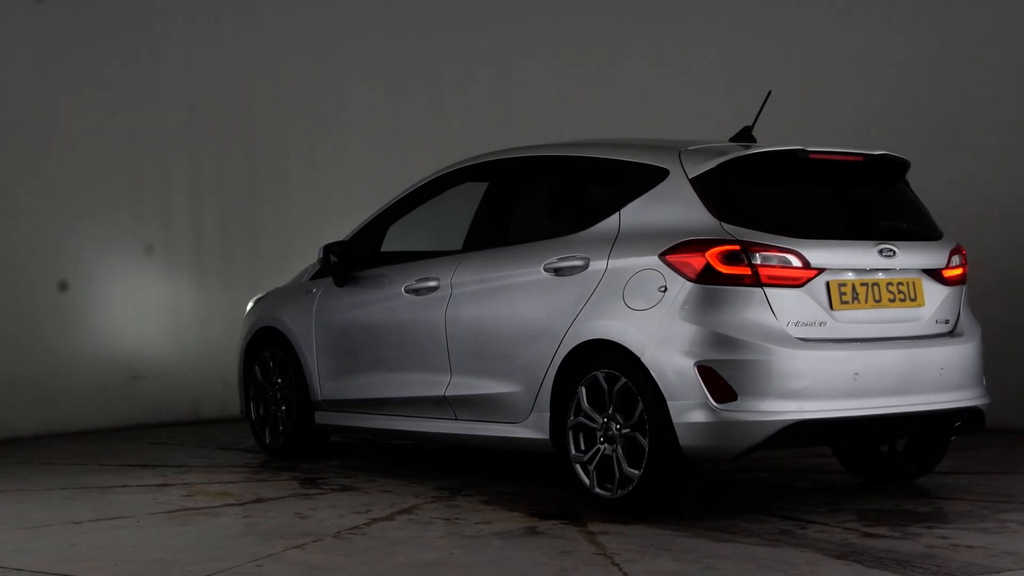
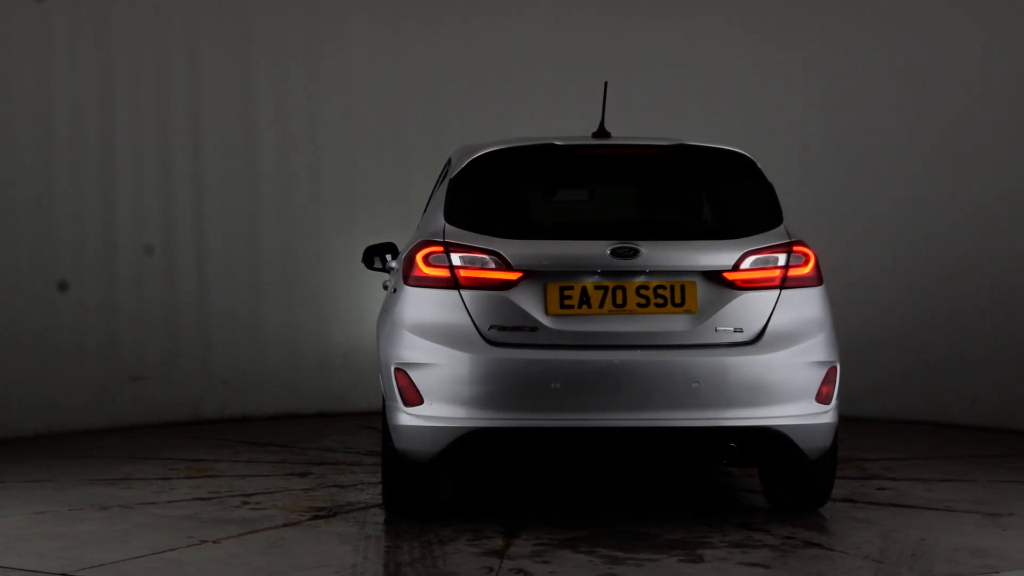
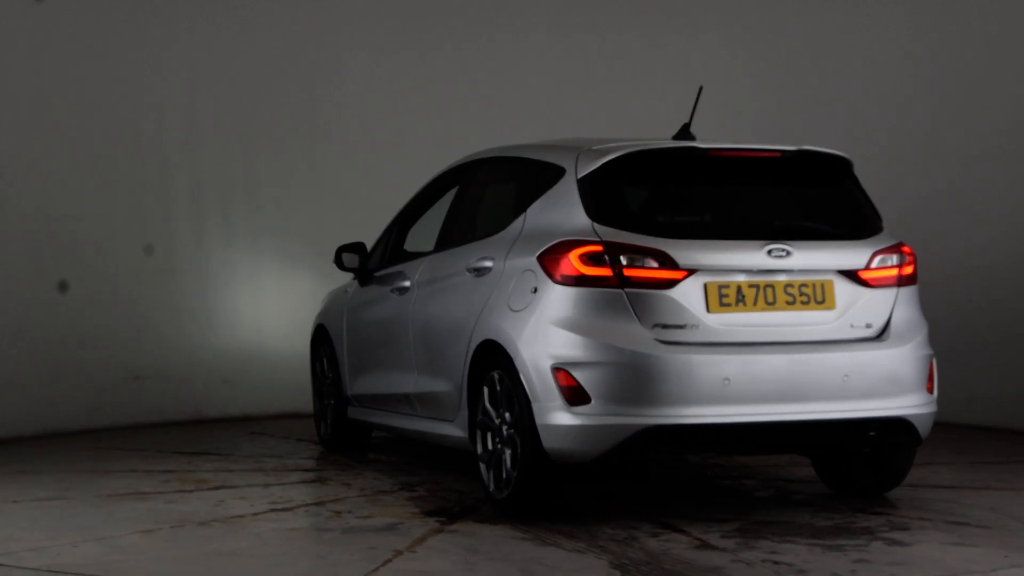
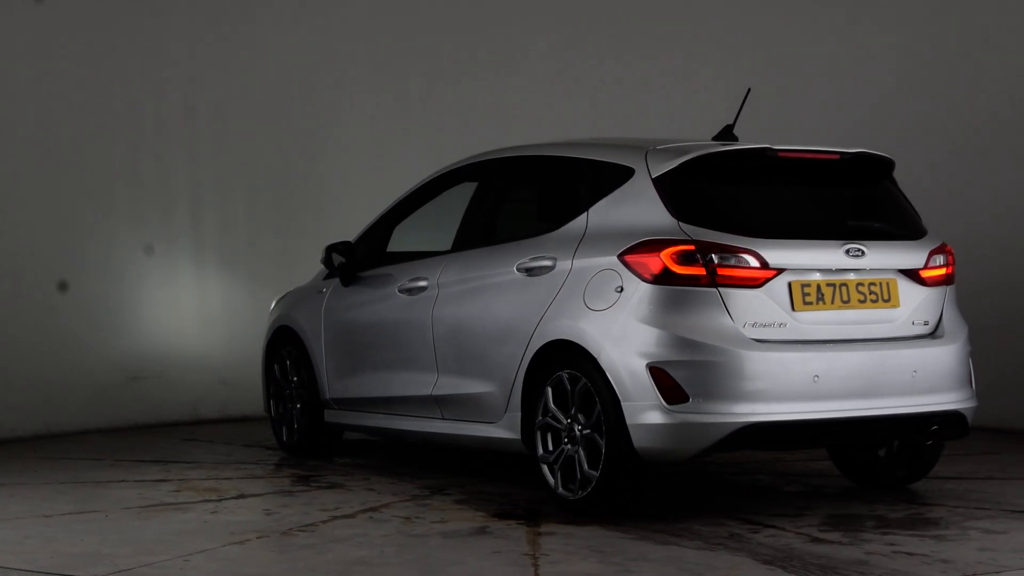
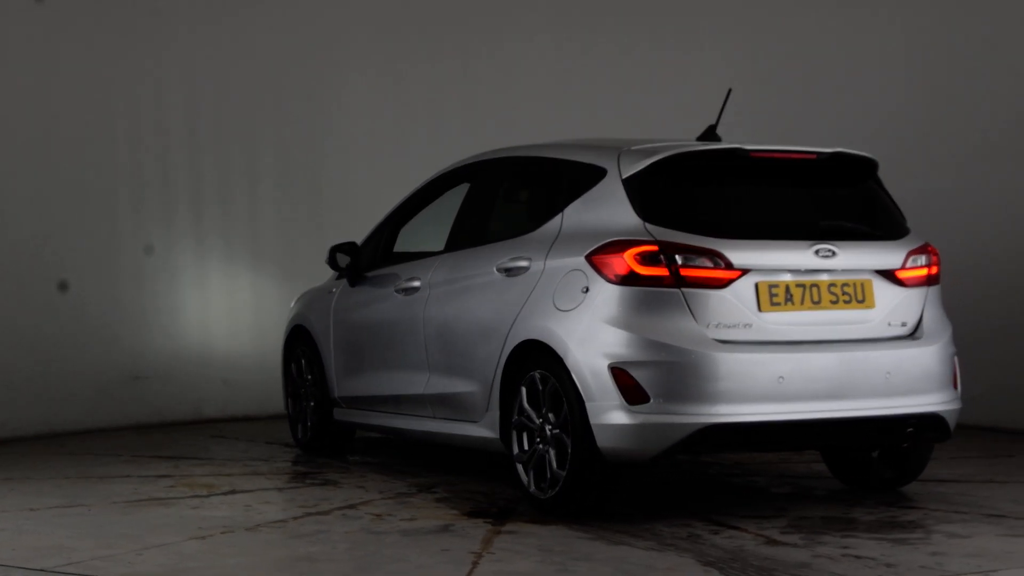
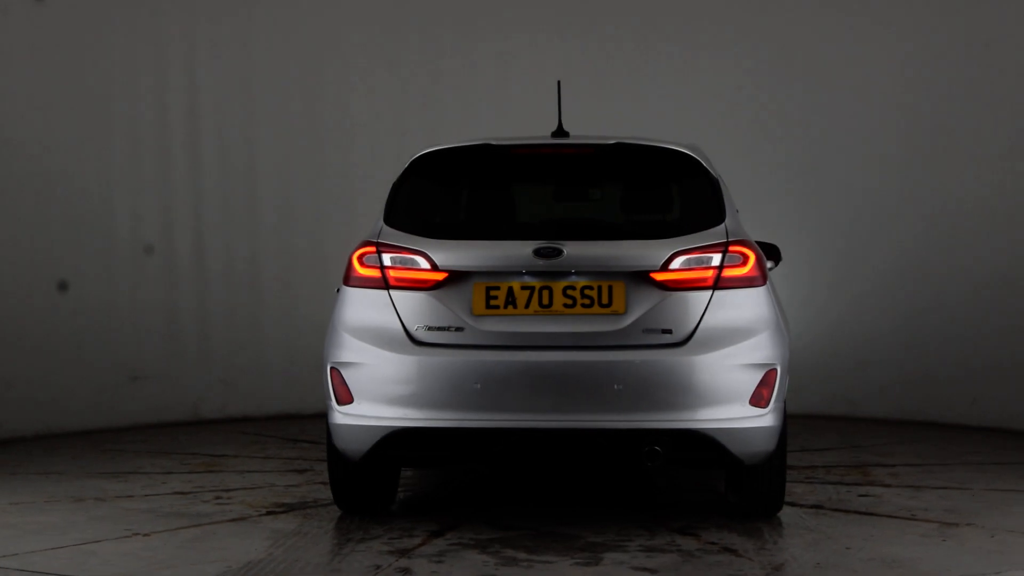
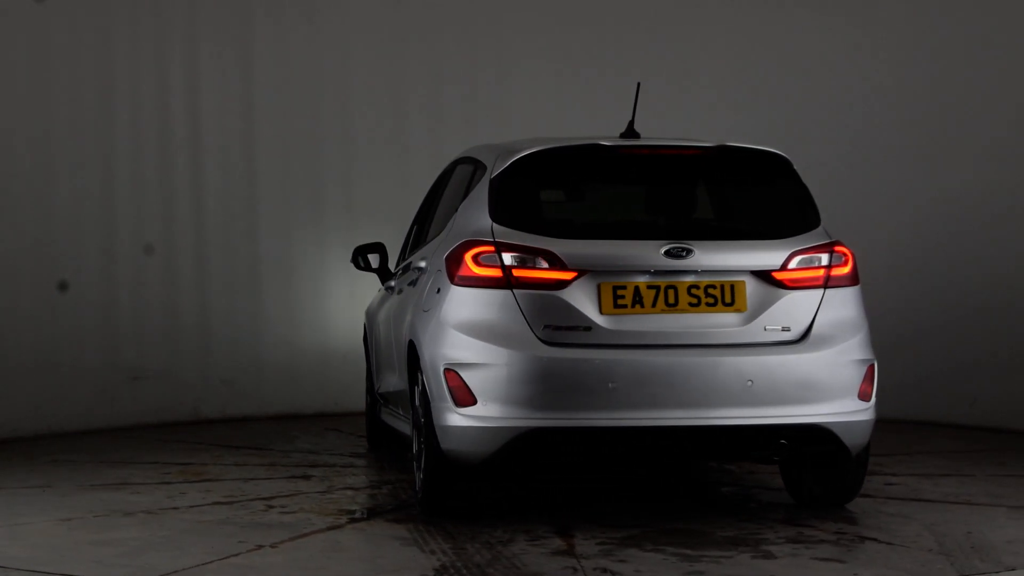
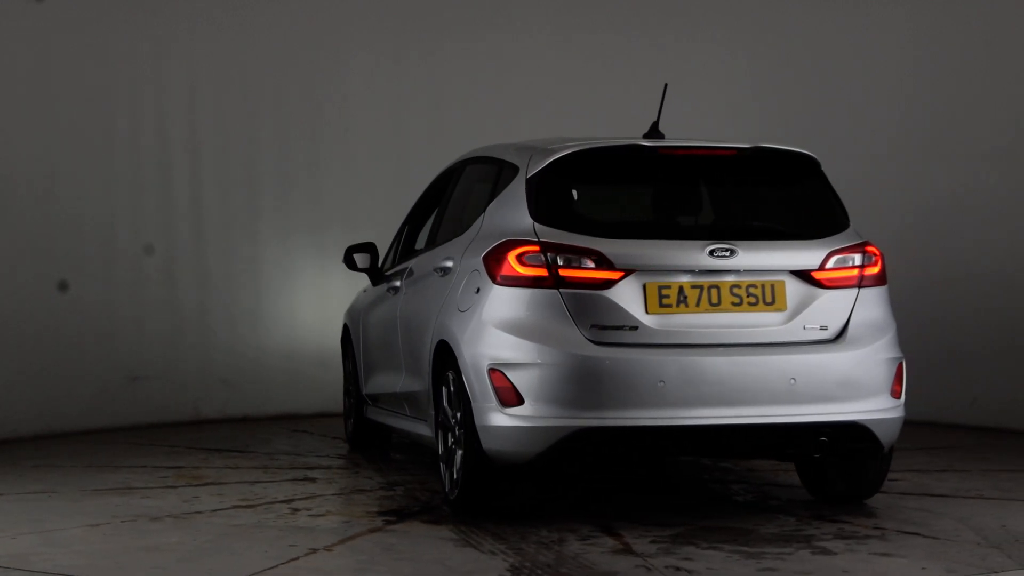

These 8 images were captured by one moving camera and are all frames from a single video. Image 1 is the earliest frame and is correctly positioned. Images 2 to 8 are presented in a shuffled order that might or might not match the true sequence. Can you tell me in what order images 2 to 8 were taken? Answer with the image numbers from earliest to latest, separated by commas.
4, 5, 3, 8, 7, 2, 6
